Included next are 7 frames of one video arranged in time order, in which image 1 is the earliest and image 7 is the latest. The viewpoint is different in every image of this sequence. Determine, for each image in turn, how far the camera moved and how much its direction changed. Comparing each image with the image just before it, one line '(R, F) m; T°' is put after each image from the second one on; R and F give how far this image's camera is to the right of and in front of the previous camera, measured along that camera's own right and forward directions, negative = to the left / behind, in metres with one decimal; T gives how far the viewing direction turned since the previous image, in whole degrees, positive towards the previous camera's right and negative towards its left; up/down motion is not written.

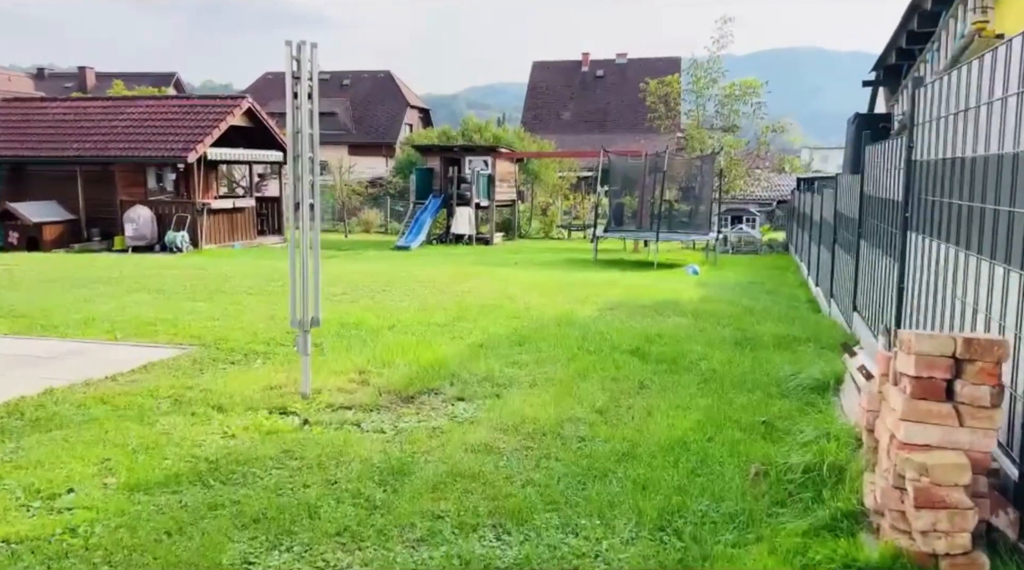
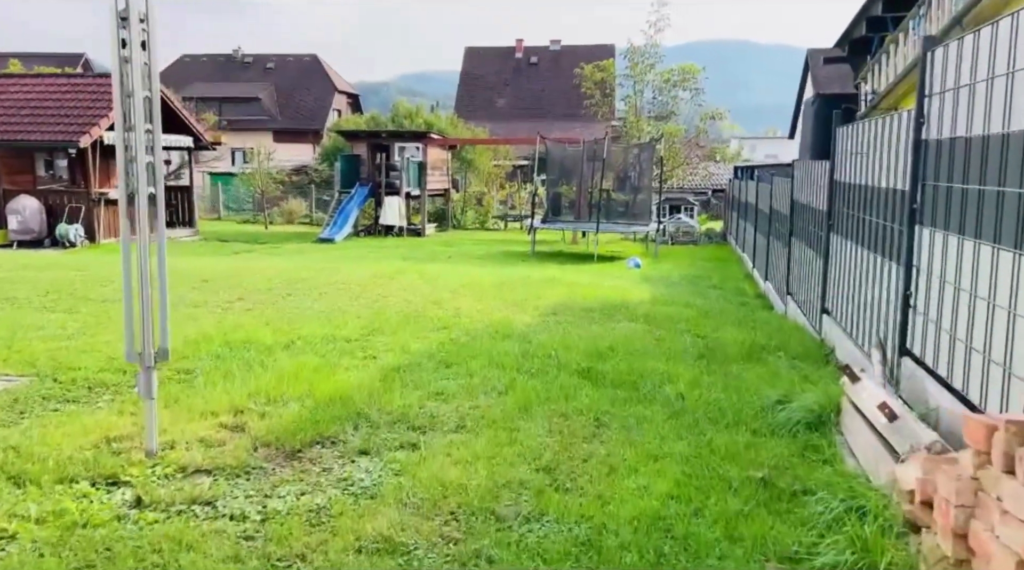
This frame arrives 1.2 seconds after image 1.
(+0.1, +1.1) m; +4°
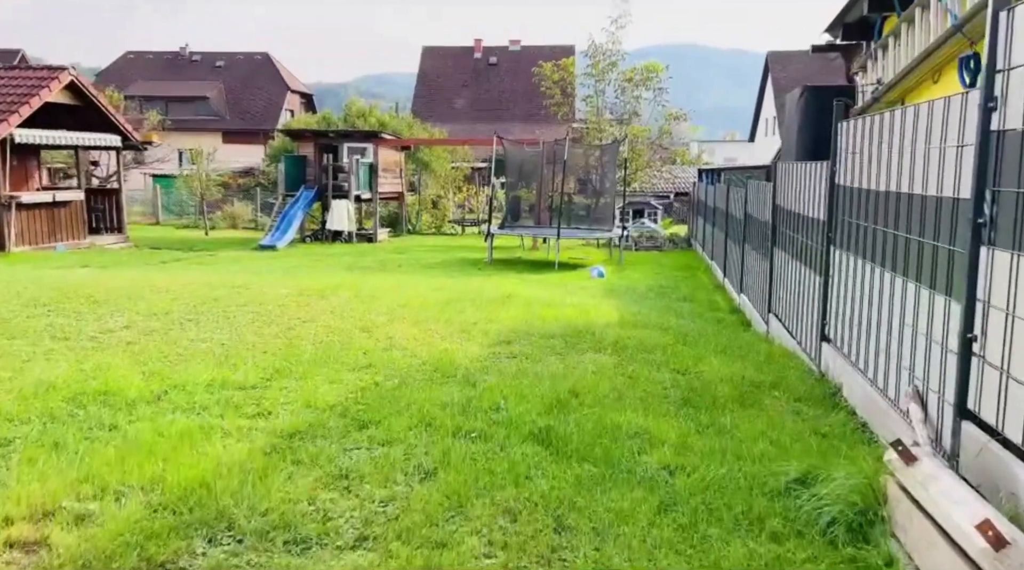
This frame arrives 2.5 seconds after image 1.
(+0.1, +1.1) m; +3°
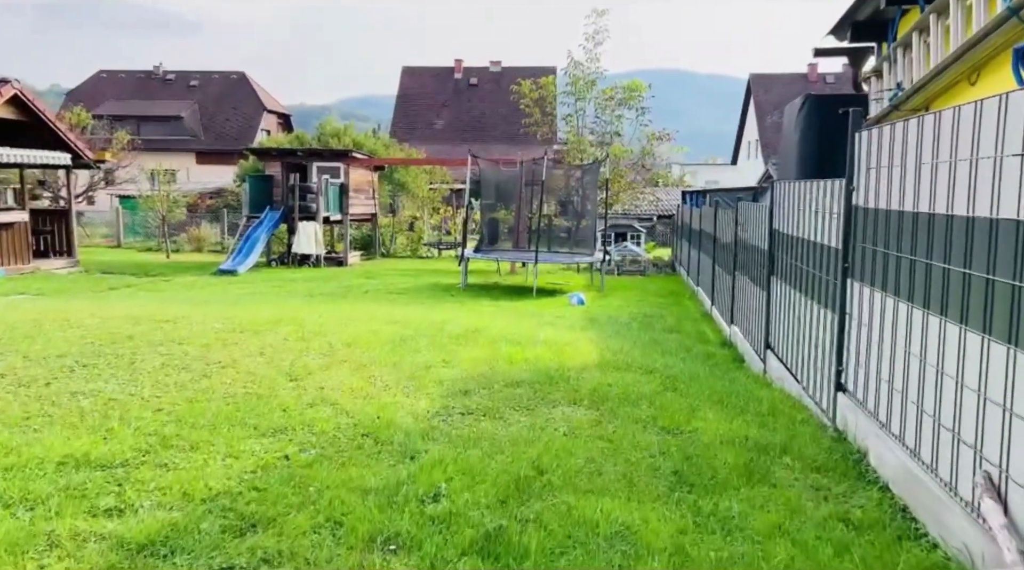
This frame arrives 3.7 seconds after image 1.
(+0.1, +0.9) m; +1°
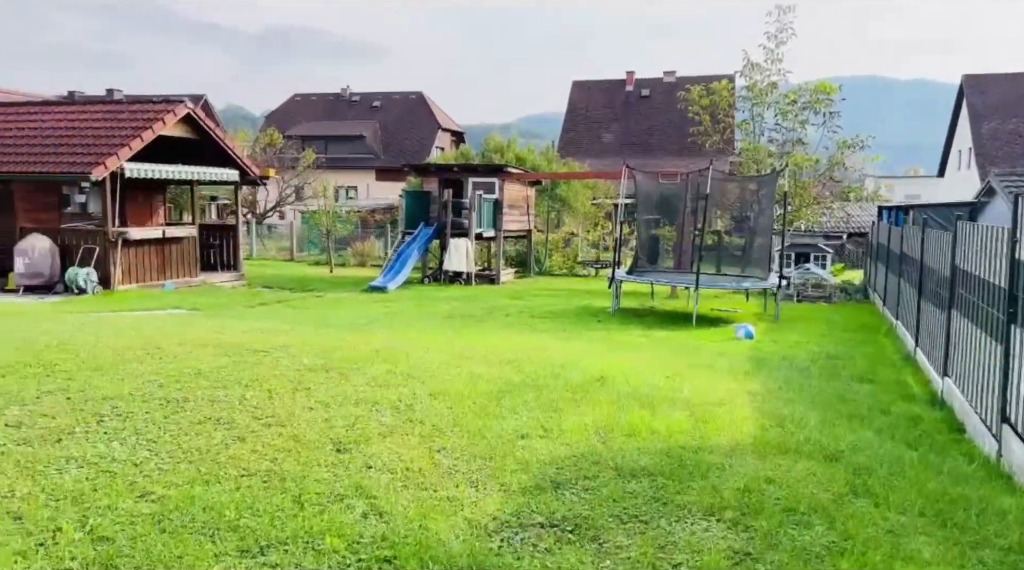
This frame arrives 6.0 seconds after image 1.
(+0.2, +1.4) m; -12°
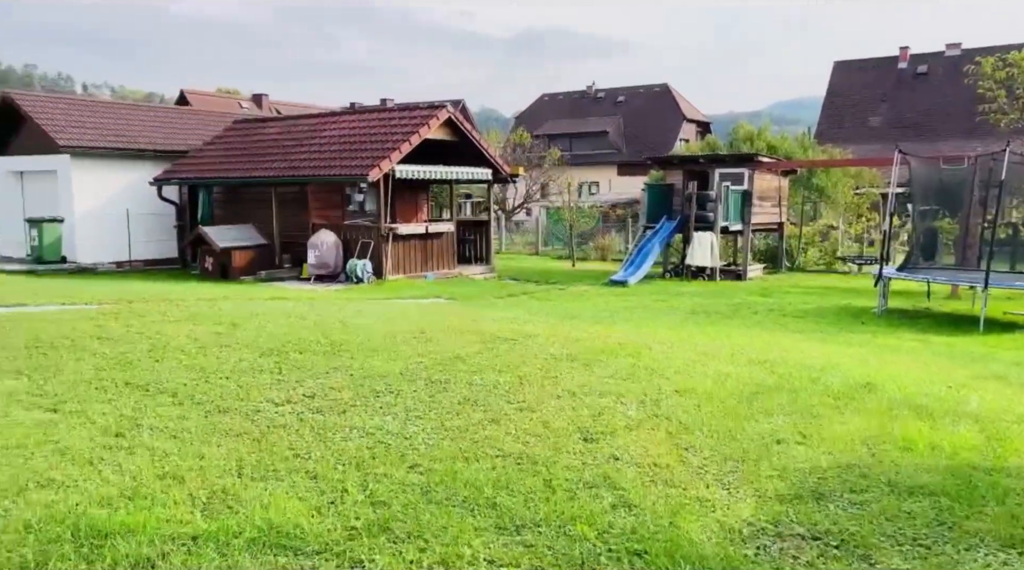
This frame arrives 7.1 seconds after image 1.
(-0.1, +0.1) m; -16°
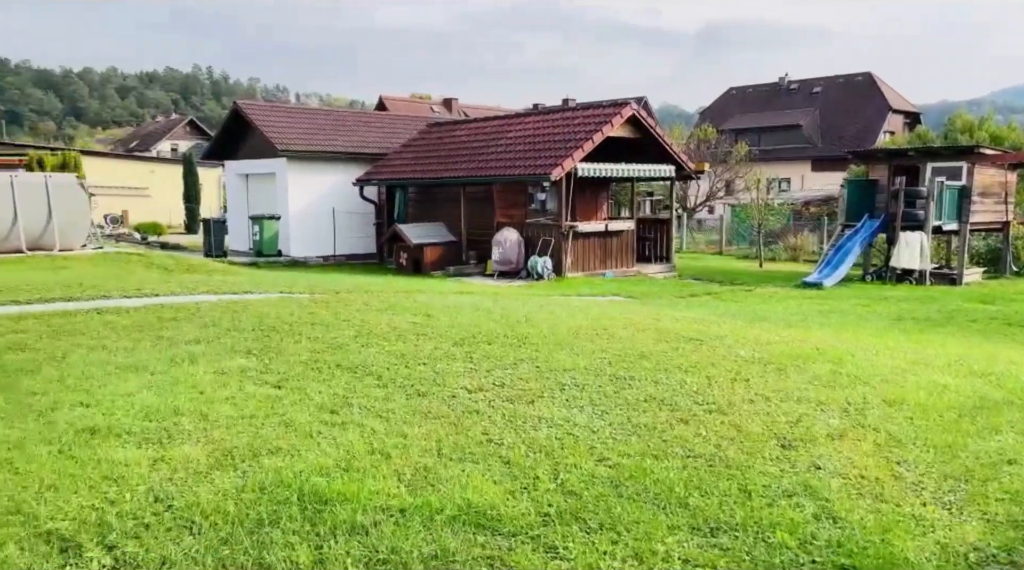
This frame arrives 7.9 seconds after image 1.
(-0.1, 0.0) m; -12°
